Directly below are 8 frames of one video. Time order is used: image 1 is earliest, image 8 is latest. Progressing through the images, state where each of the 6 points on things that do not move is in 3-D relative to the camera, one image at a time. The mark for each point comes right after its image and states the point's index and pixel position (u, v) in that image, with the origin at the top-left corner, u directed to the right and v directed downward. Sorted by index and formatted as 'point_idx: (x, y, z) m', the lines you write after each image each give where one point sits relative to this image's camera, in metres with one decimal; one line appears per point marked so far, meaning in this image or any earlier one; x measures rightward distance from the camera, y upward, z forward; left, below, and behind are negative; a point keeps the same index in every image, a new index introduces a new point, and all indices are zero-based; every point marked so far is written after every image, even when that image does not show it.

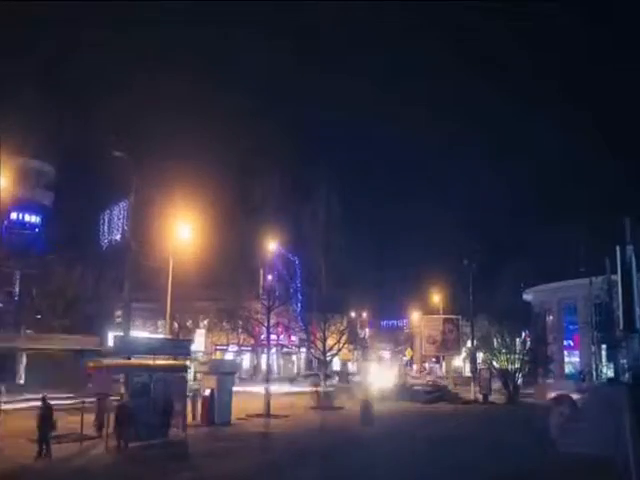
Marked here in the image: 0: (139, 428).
0: (-4.8, -4.8, +20.5) m
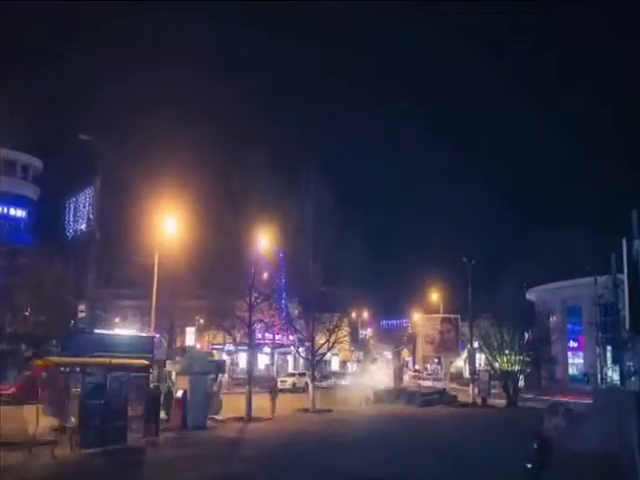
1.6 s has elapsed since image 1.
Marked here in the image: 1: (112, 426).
0: (-5.4, -4.4, +18.7) m
1: (-5.0, -4.4, +19.2) m
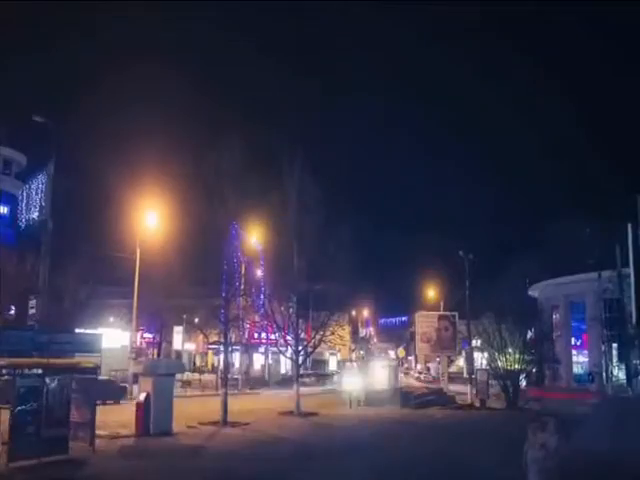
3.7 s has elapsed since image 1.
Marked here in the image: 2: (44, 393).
0: (-6.1, -4.2, +16.7) m
1: (-5.7, -4.1, +17.2) m
2: (-5.8, -3.2, +17.1) m
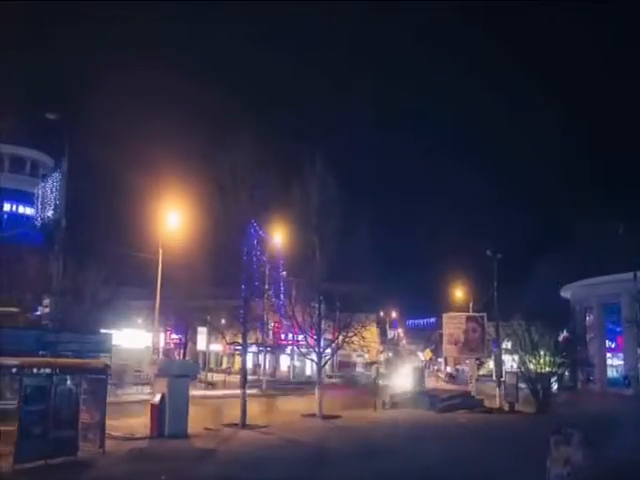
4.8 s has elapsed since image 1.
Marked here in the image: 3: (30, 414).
0: (-5.8, -4.1, +16.3) m
1: (-5.4, -4.0, +16.8) m
2: (-5.5, -3.1, +16.7) m
3: (-5.8, -3.5, +16.3) m
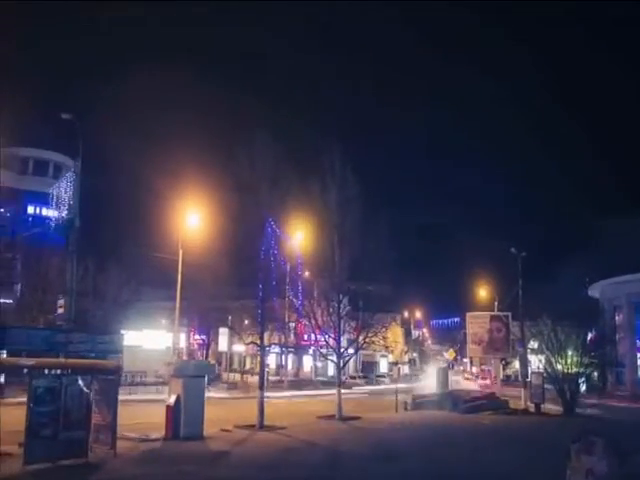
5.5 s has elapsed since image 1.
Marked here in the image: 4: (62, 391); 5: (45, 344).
0: (-5.5, -4.1, +16.0) m
1: (-5.1, -4.0, +16.5) m
2: (-5.2, -3.1, +16.4) m
3: (-5.5, -3.4, +16.0) m
4: (-5.2, -3.0, +16.4) m
5: (-5.8, -2.2, +17.3) m
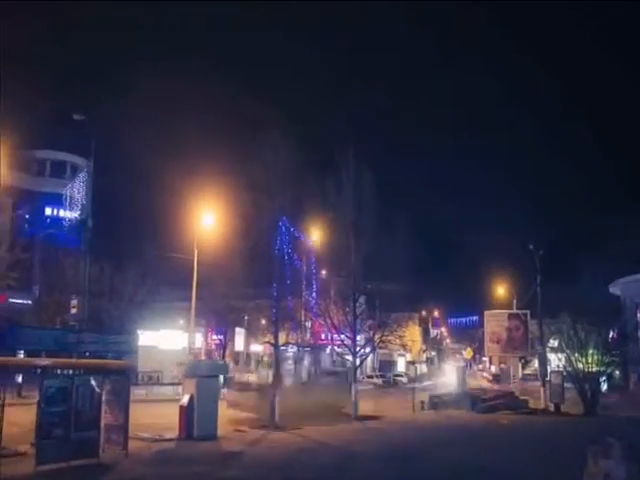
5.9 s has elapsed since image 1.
0: (-5.3, -4.1, +16.0) m
1: (-4.9, -4.0, +16.5) m
2: (-5.0, -3.1, +16.4) m
3: (-5.3, -3.4, +16.0) m
4: (-4.9, -3.0, +16.4) m
5: (-5.6, -2.2, +17.3) m
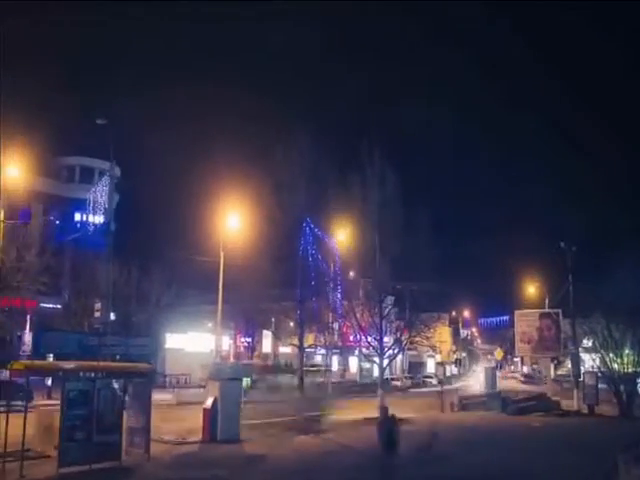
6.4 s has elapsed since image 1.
0: (-4.8, -4.1, +16.0) m
1: (-4.4, -4.1, +16.4) m
2: (-4.5, -3.2, +16.4) m
3: (-4.9, -3.5, +16.0) m
4: (-4.5, -3.1, +16.3) m
5: (-5.1, -2.3, +17.3) m
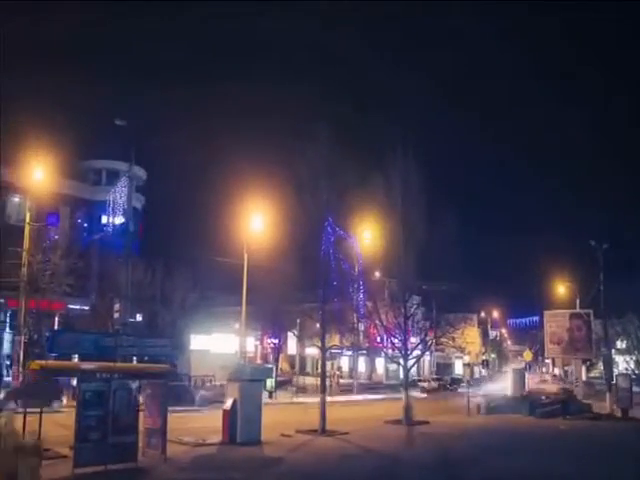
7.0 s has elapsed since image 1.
0: (-4.5, -4.1, +15.8) m
1: (-4.1, -4.1, +16.3) m
2: (-4.2, -3.2, +16.2) m
3: (-4.5, -3.5, +15.9) m
4: (-4.2, -3.1, +16.2) m
5: (-4.7, -2.3, +17.1) m
